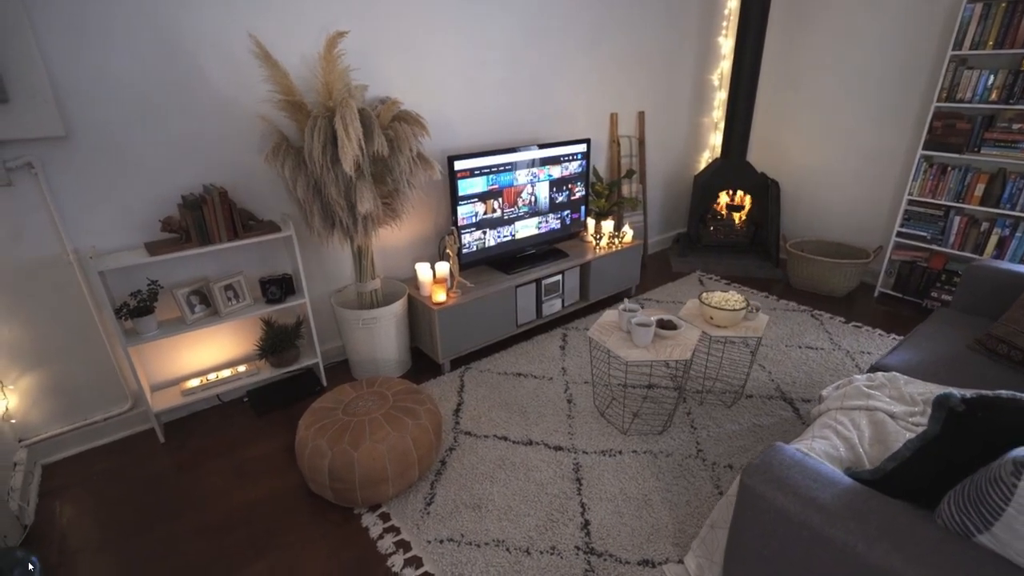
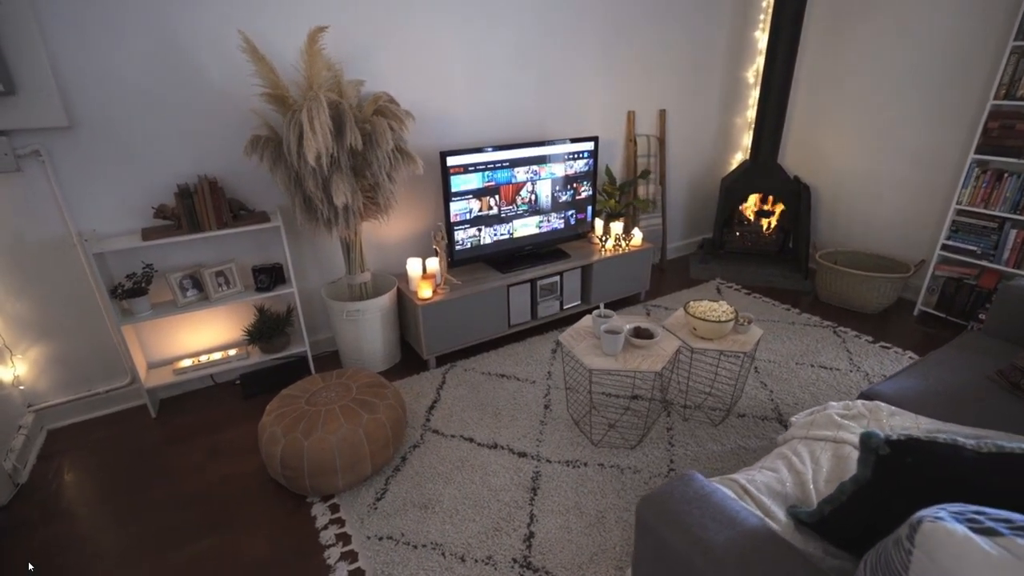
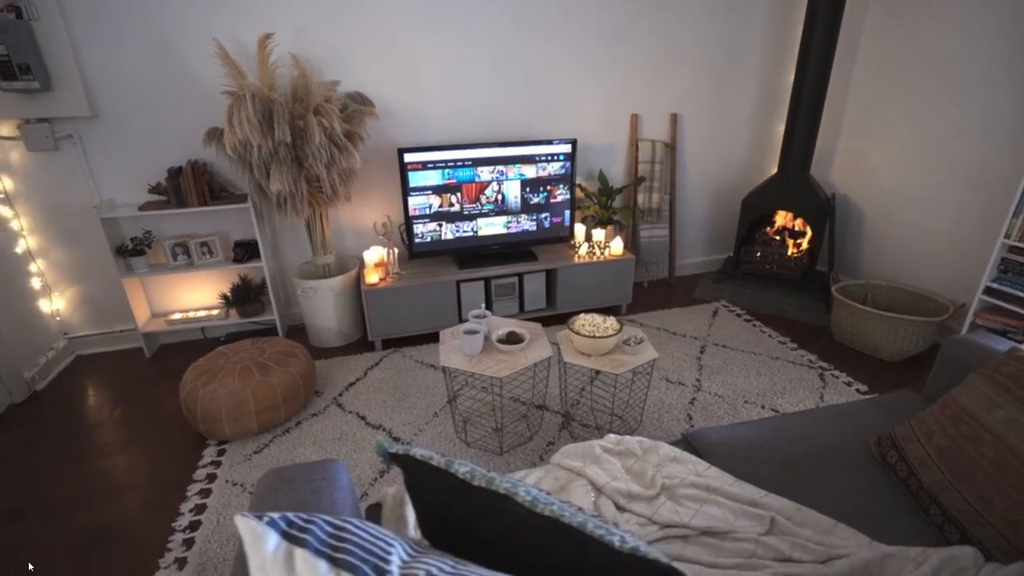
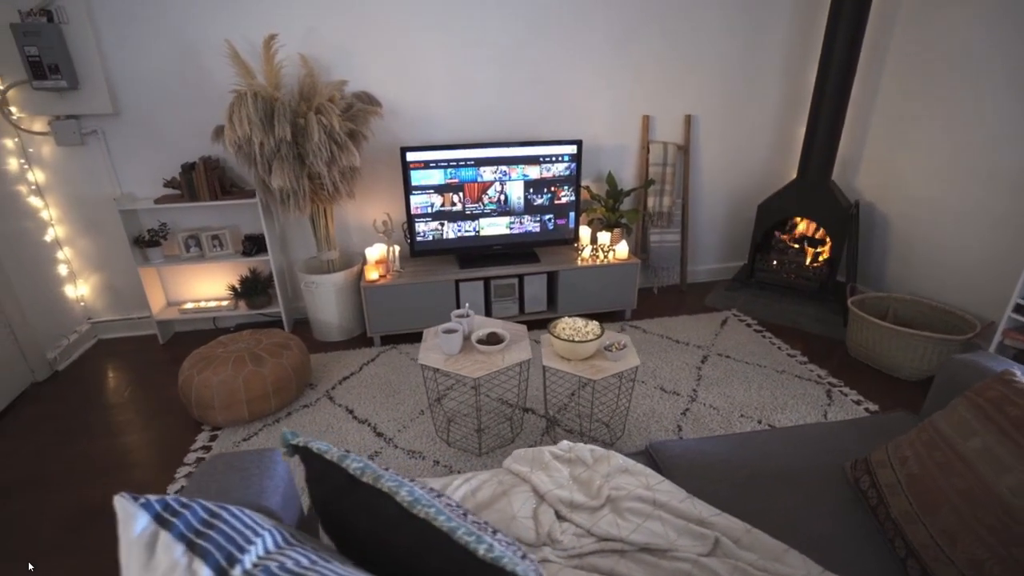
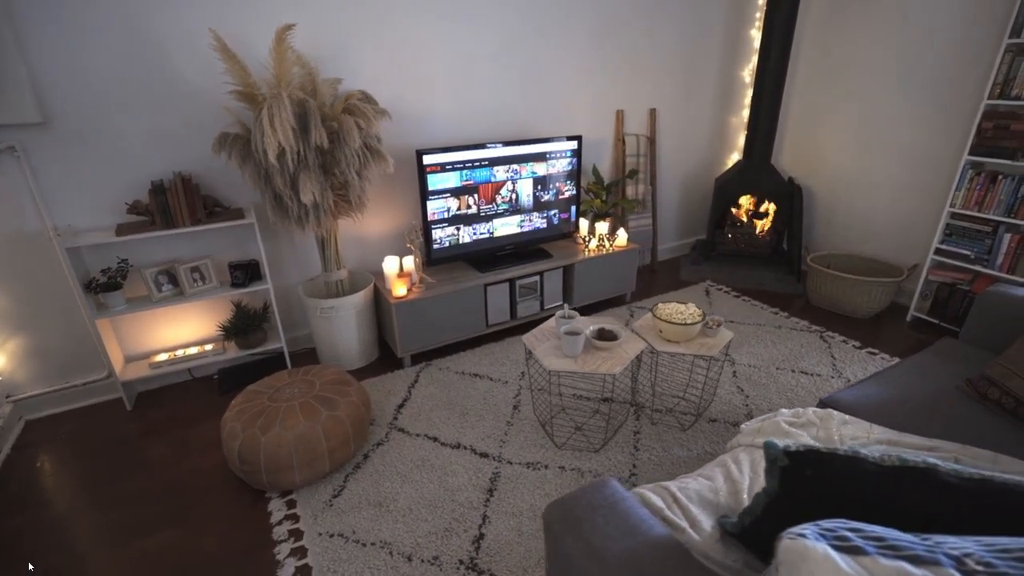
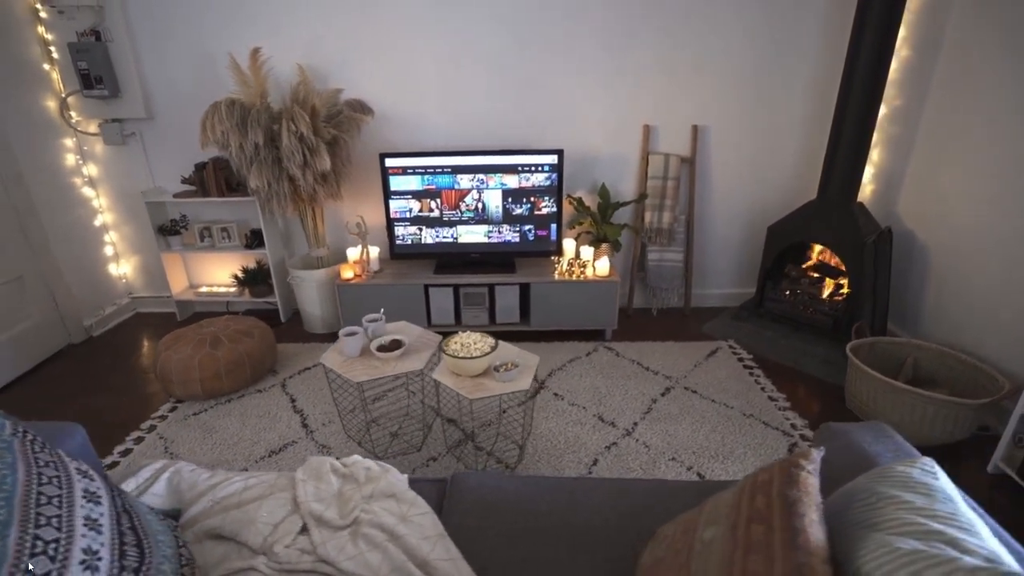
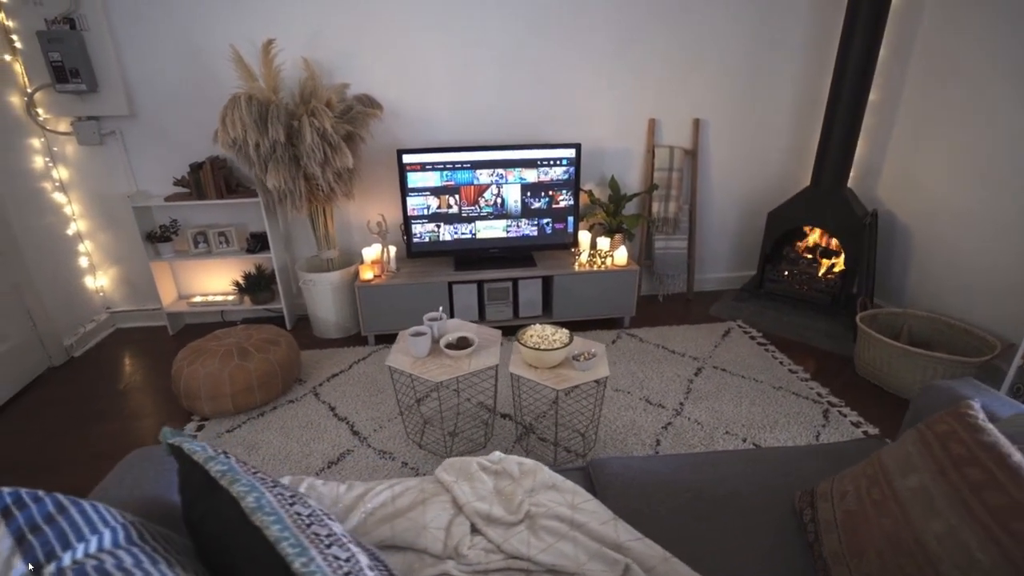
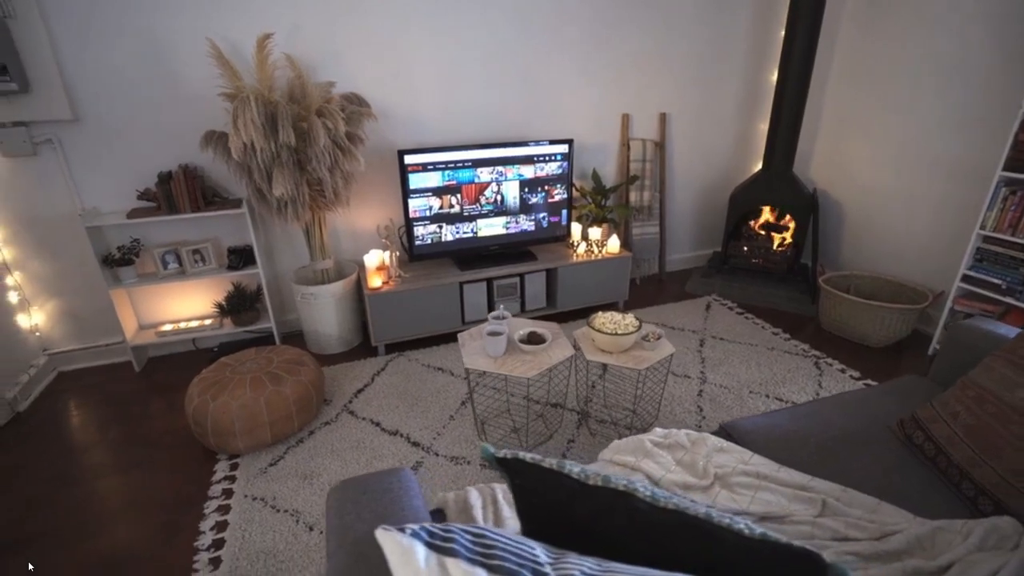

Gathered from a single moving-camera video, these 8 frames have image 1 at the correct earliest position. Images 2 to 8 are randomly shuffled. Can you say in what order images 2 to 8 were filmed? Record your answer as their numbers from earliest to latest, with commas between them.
2, 5, 8, 3, 4, 7, 6
